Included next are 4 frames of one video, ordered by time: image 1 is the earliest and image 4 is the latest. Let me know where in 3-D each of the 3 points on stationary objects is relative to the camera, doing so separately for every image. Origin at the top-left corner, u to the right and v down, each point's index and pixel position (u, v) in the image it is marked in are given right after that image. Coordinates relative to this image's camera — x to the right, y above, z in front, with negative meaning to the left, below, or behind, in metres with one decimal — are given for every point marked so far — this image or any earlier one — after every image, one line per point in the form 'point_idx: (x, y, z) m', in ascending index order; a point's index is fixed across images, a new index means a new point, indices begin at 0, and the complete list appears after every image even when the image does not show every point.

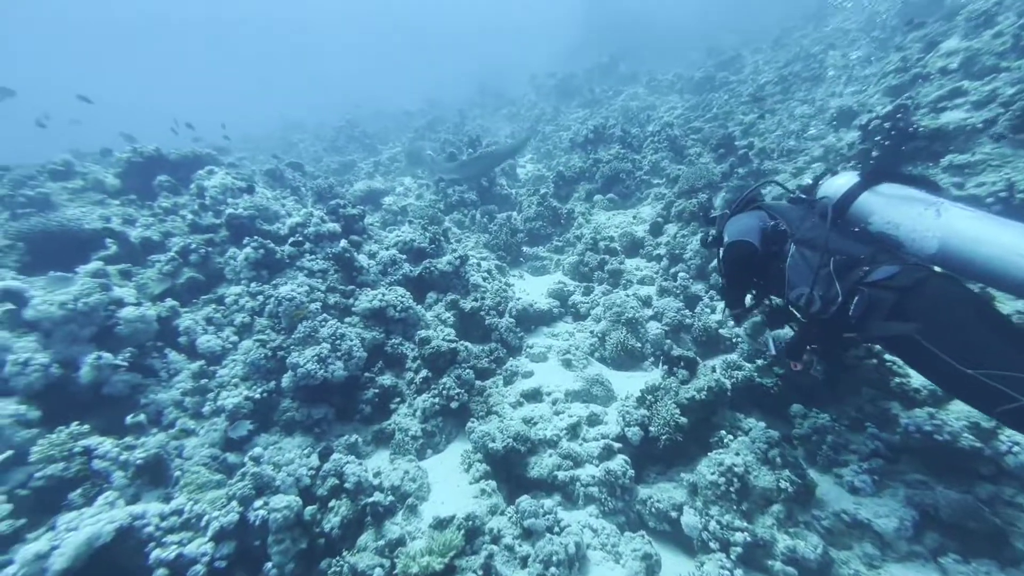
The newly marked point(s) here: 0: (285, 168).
0: (-7.1, +4.1, +13.5) m
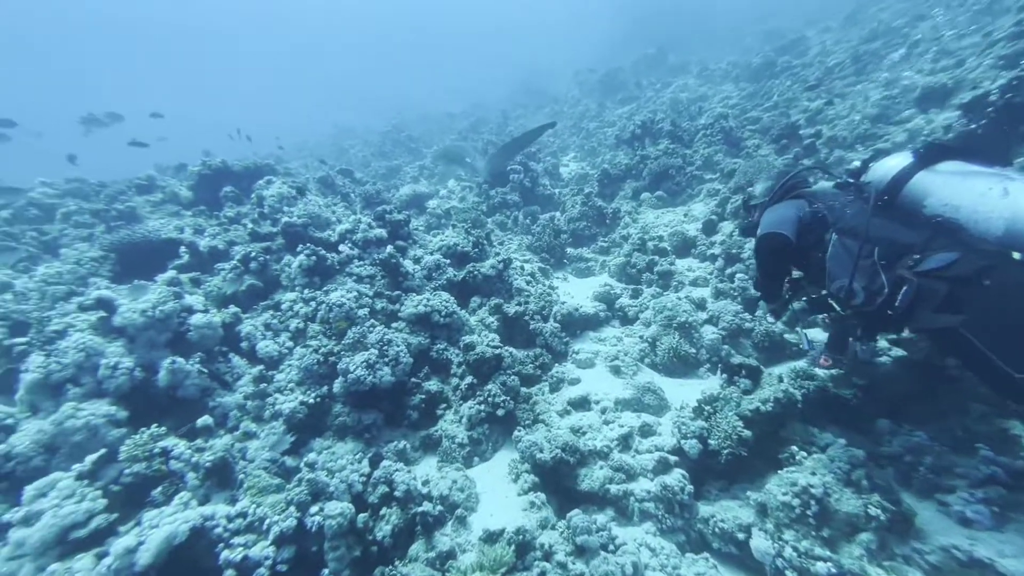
0: (-5.8, +4.0, +14.0) m
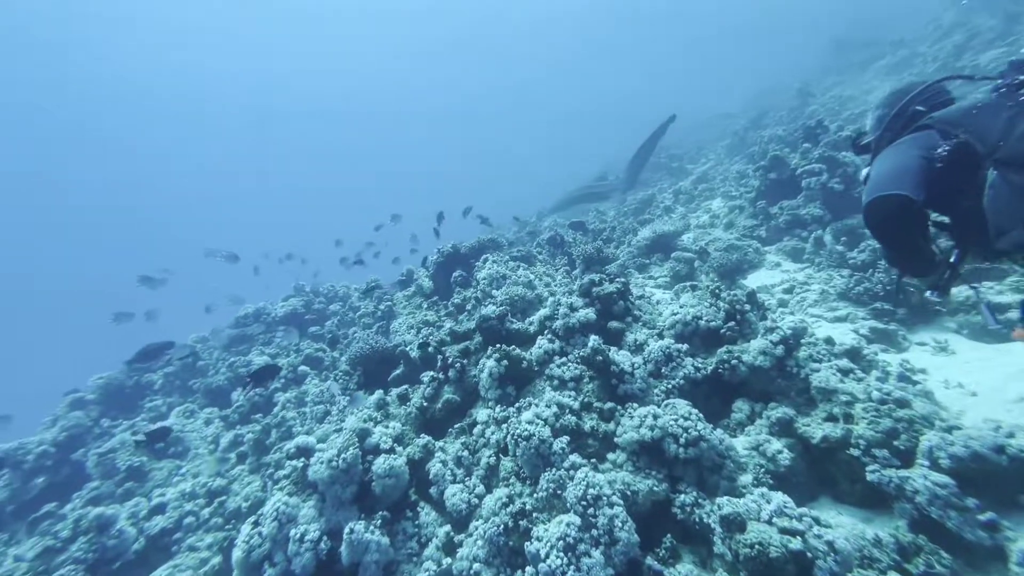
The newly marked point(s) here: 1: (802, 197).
0: (+1.8, +1.9, +13.1) m
1: (+6.3, +2.1, +9.1) m
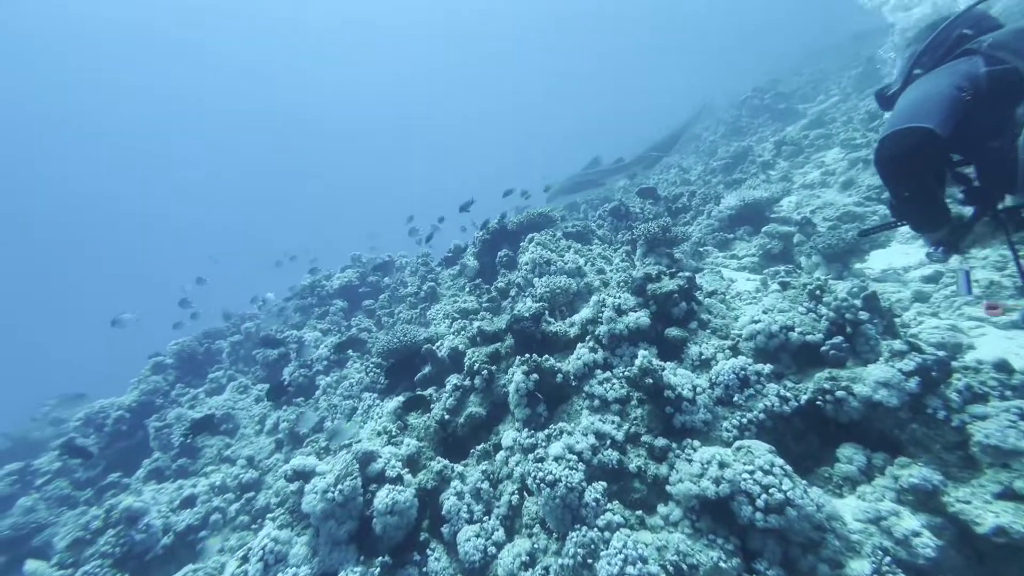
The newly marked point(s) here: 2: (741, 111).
0: (+3.5, +2.7, +11.4) m
1: (+7.2, +2.3, +6.7) m
2: (+9.4, +8.4, +19.9) m
